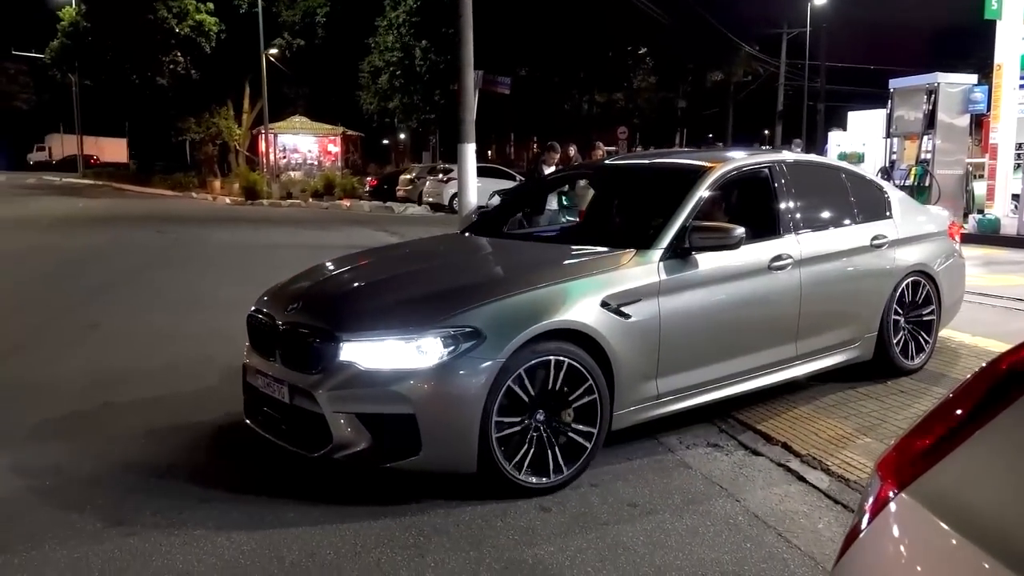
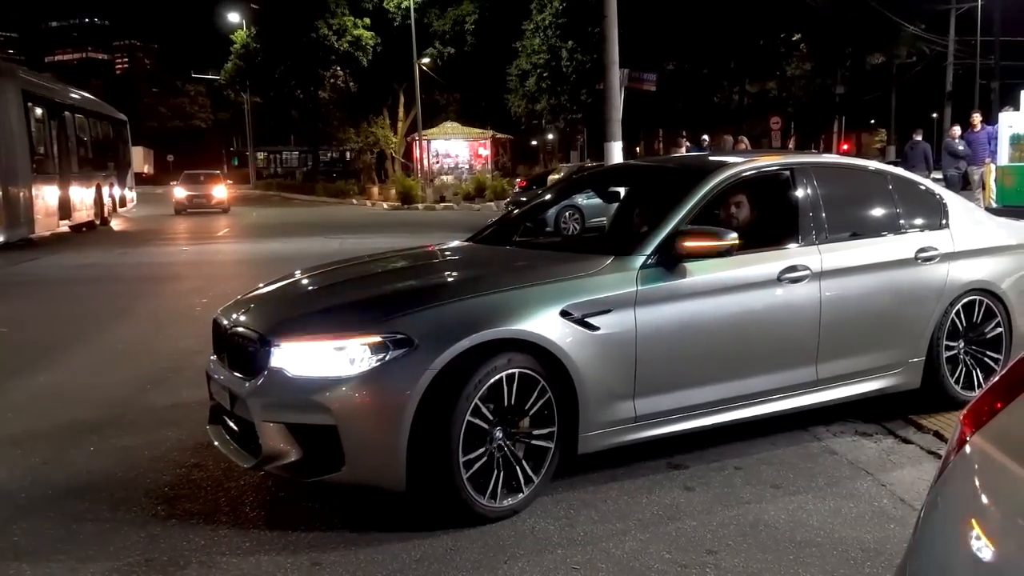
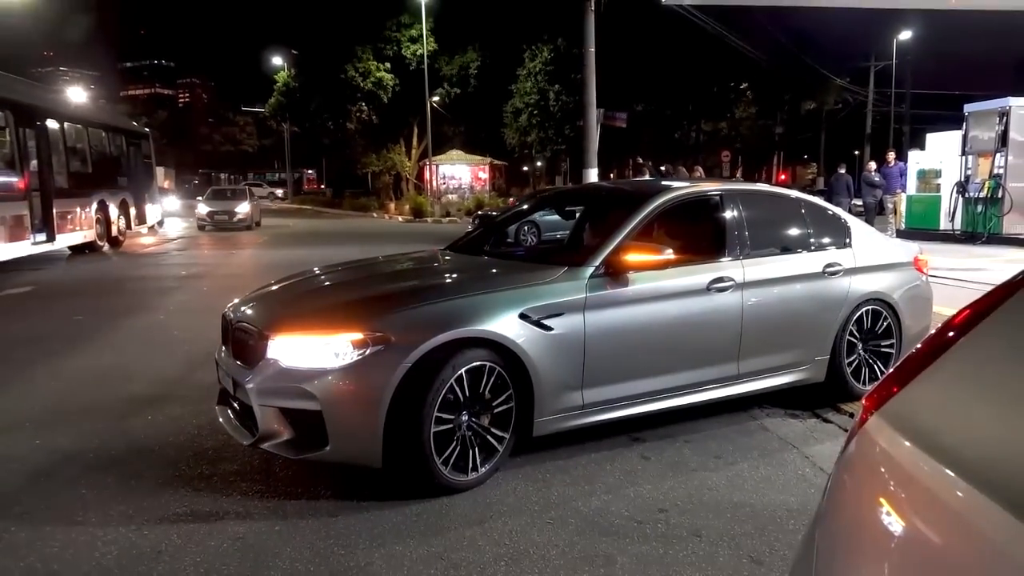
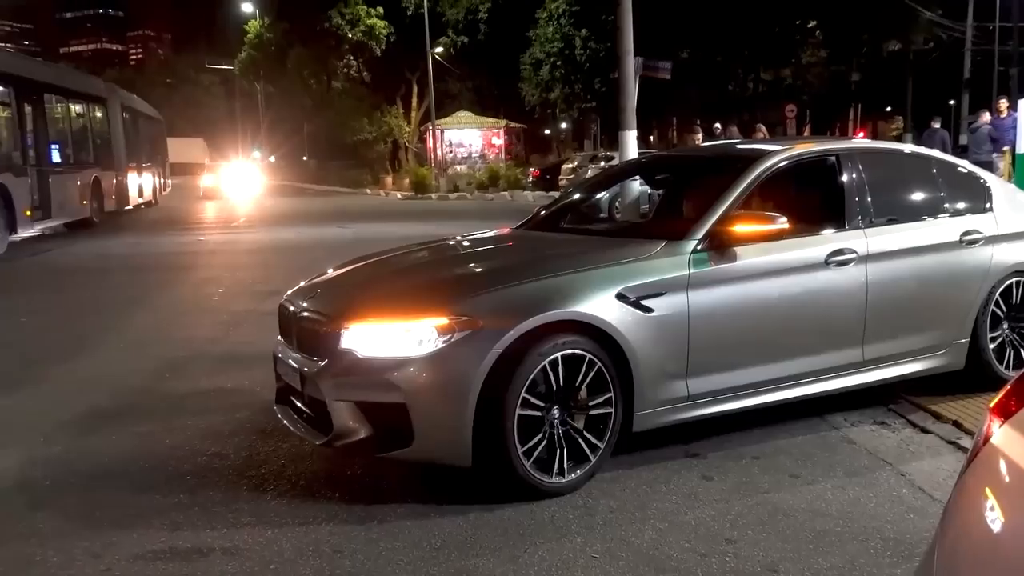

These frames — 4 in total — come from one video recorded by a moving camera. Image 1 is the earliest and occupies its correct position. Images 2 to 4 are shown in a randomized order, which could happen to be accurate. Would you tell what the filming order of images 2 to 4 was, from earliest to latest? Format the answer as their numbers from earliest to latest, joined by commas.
4, 2, 3
